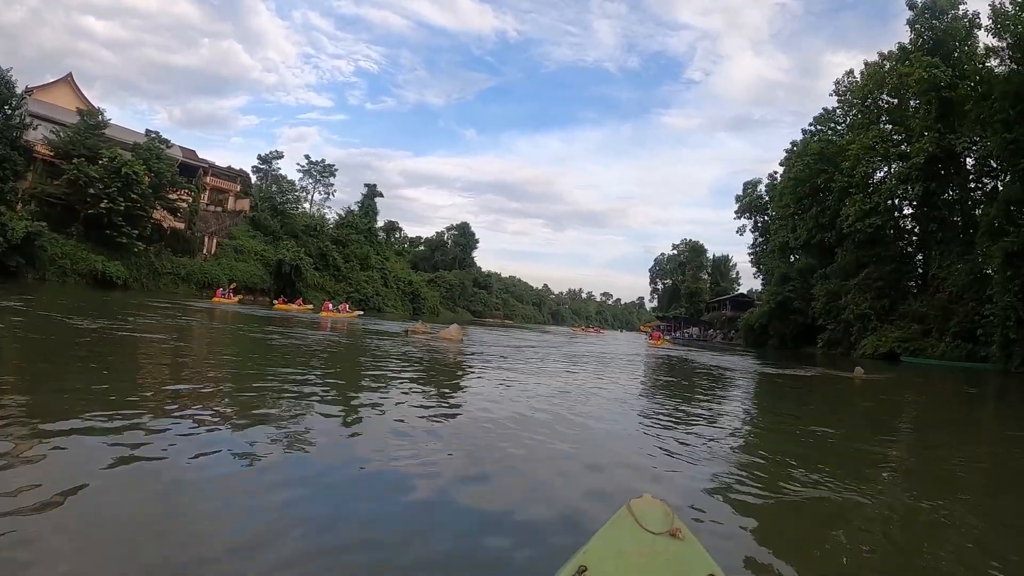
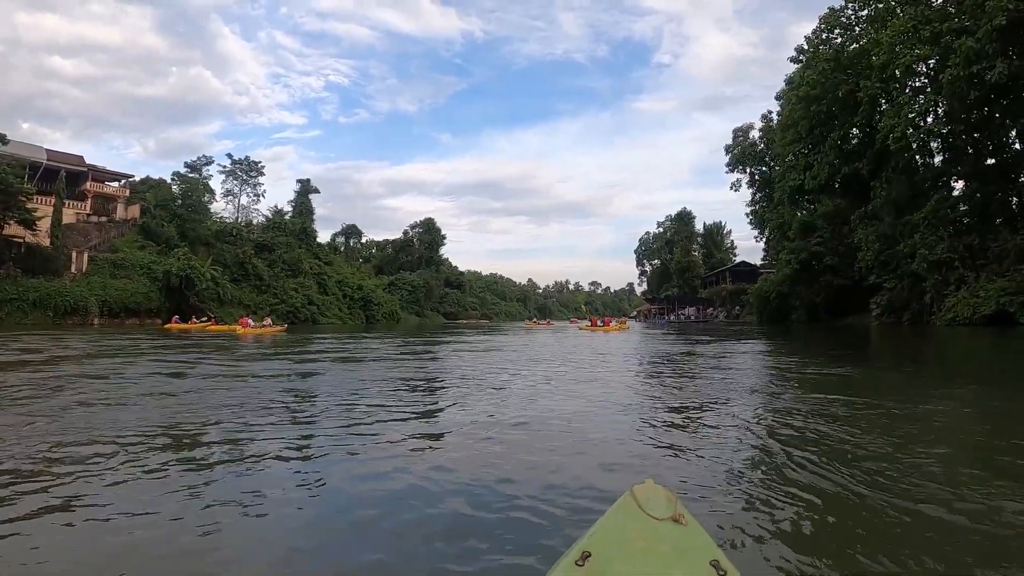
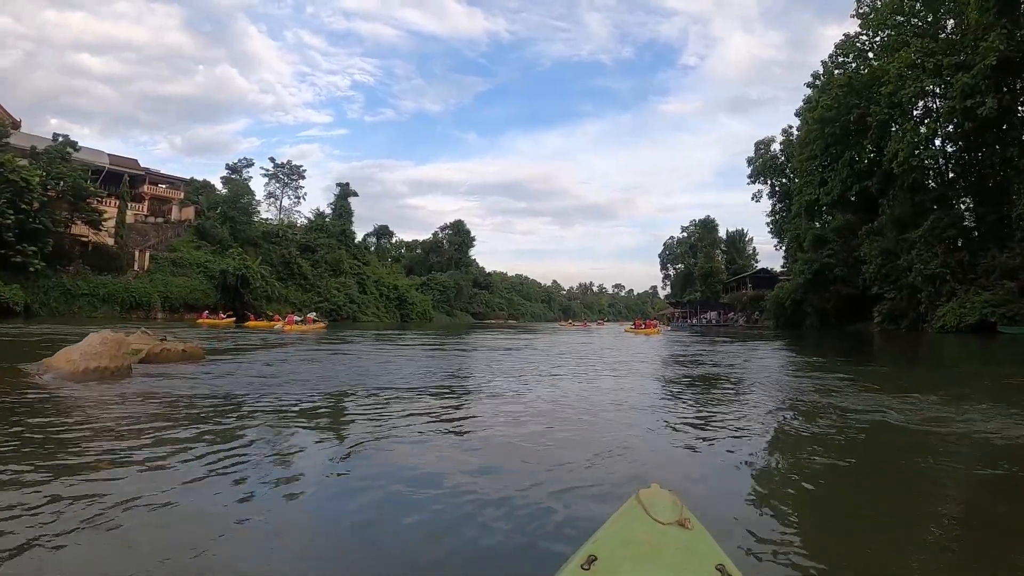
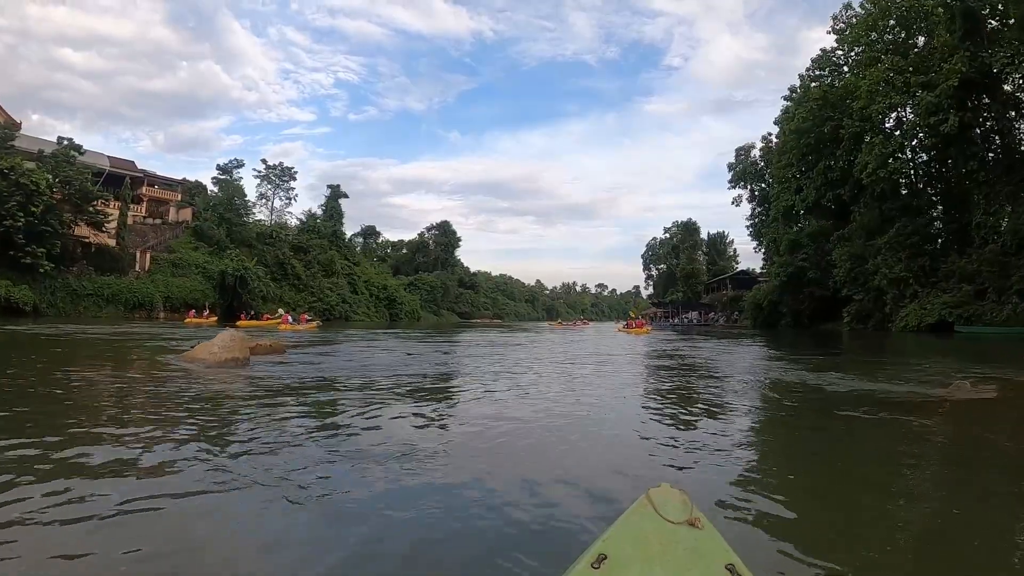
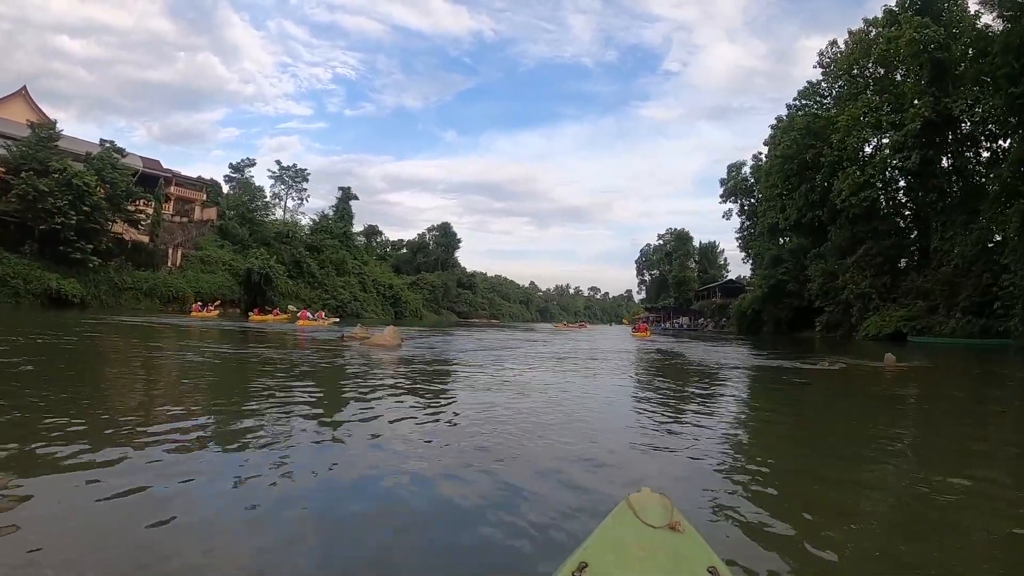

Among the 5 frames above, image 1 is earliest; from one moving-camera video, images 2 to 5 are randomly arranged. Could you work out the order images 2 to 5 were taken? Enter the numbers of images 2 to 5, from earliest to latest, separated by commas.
5, 4, 3, 2
